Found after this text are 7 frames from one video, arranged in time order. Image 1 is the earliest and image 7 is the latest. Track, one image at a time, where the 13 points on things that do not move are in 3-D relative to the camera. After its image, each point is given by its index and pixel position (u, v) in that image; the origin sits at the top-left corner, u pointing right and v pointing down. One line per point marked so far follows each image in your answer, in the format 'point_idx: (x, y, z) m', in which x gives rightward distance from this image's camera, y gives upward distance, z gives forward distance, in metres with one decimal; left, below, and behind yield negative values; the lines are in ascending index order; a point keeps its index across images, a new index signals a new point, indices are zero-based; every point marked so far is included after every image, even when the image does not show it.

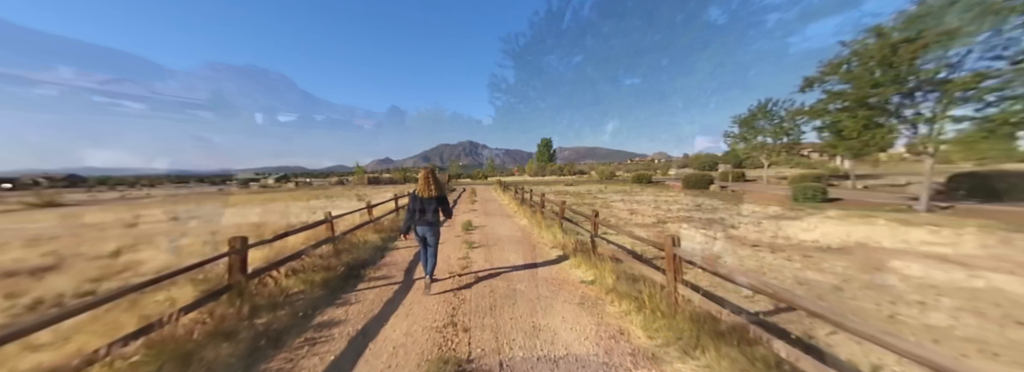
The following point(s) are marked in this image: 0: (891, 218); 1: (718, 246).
0: (+15.6, -1.3, +10.9) m
1: (+6.6, -1.9, +8.5) m
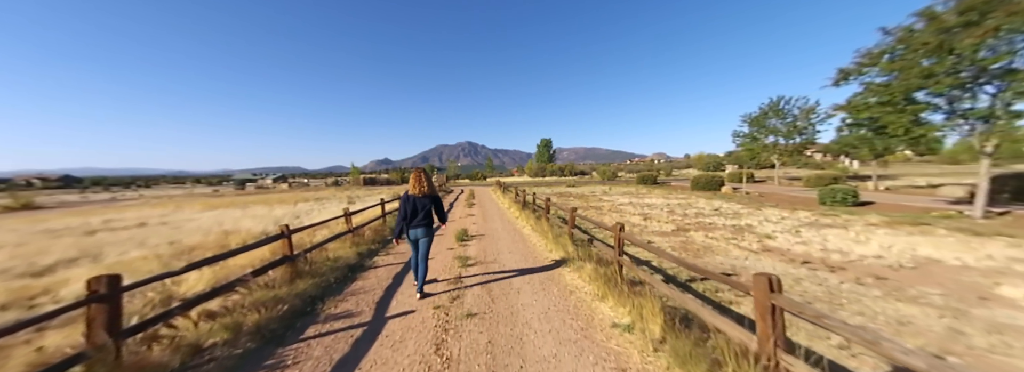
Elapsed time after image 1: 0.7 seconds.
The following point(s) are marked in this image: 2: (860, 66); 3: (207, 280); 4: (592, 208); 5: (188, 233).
0: (+15.7, -1.5, +9.5) m
1: (+6.7, -2.1, +7.1) m
2: (+16.3, +5.6, +12.5) m
3: (-7.1, -2.2, +6.2) m
4: (+5.4, -1.5, +18.1) m
5: (-14.8, -2.1, +12.1) m
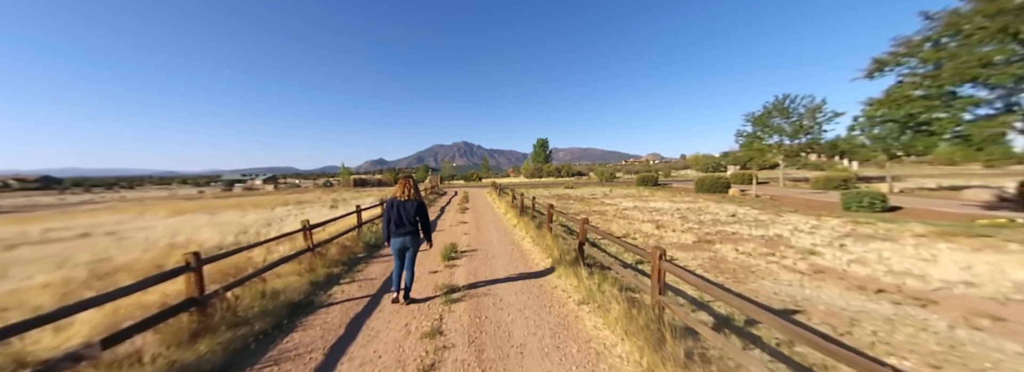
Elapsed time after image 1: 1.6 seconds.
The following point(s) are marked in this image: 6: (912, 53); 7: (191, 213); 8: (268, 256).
0: (+15.6, -1.6, +8.2) m
1: (+6.7, -2.2, +5.6) m
2: (+16.1, +5.5, +11.2) m
3: (-7.1, -2.4, +4.5) m
4: (+5.2, -1.7, +16.7) m
5: (-14.9, -2.3, +10.4) m
6: (+16.4, +5.4, +10.9) m
7: (-21.8, -1.8, +18.1) m
8: (-6.8, -2.0, +7.4) m
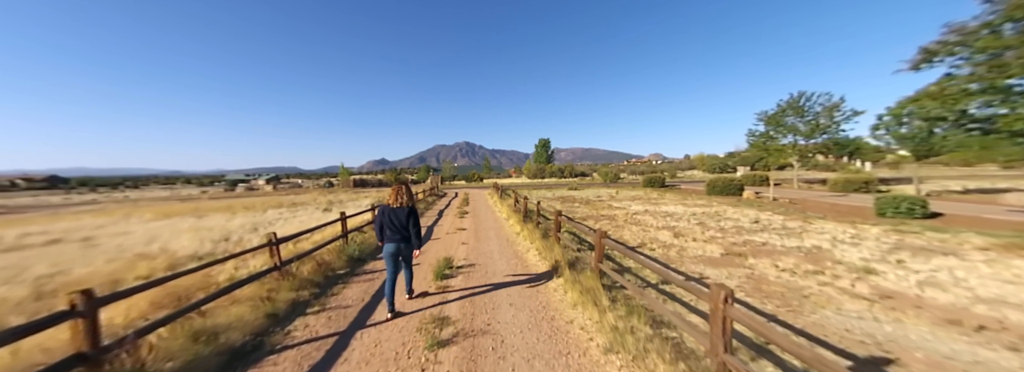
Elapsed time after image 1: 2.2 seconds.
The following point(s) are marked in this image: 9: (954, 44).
0: (+15.7, -1.8, +7.0) m
1: (+6.7, -2.4, +4.5) m
2: (+16.3, +5.3, +10.0) m
3: (-7.1, -2.5, +3.5) m
4: (+5.4, -1.9, +15.5) m
5: (-14.8, -2.4, +9.4) m
6: (+16.5, +5.3, +9.7) m
7: (-21.6, -1.9, +17.2) m
8: (-6.7, -2.1, +6.4) m
9: (+16.3, +5.3, +9.8) m
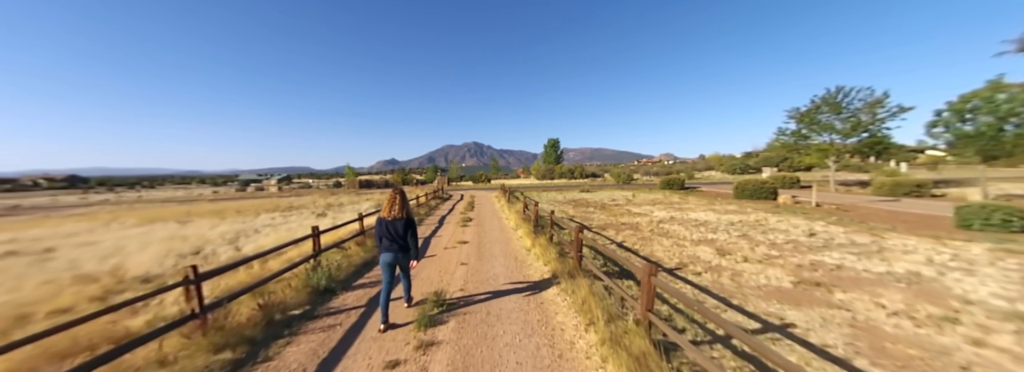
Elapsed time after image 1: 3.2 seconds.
0: (+15.9, -2.1, +4.8) m
1: (+6.9, -2.6, +2.6) m
2: (+16.6, +5.0, +7.7) m
3: (-6.9, -2.7, +2.0) m
4: (+5.9, -2.1, +13.6) m
5: (-14.5, -2.6, +8.1) m
6: (+16.8, +5.0, +7.4) m
7: (-21.1, -2.1, +16.1) m
8: (-6.5, -2.3, +4.9) m
9: (+16.6, +5.0, +7.6) m
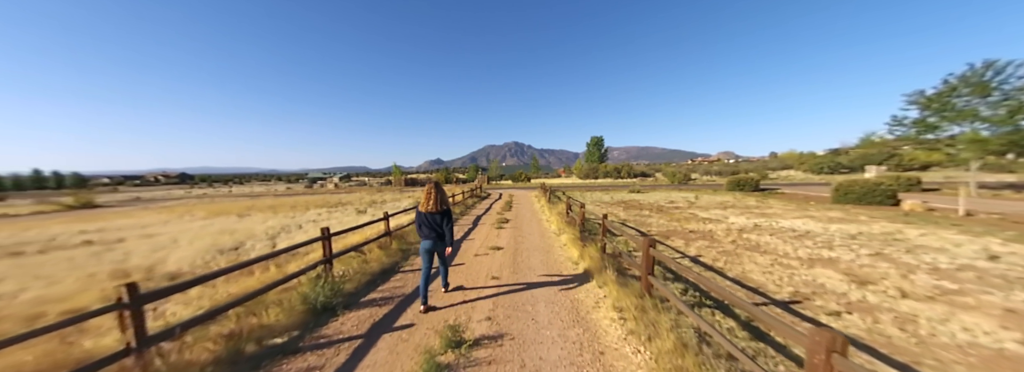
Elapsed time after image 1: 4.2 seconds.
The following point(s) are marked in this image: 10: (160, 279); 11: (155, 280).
0: (+16.3, -2.2, +0.8) m
1: (+7.0, -2.6, -0.1) m
2: (+17.5, +4.9, +3.6) m
3: (-6.7, -2.6, +1.4) m
4: (+7.7, -2.1, +11.0) m
5: (-13.3, -2.4, +8.5) m
6: (+17.7, +4.9, +3.3) m
7: (-18.6, -1.8, +17.4) m
8: (-5.9, -2.2, +4.2) m
9: (+17.5, +4.9, +3.4) m
10: (-8.9, -2.4, +6.7) m
11: (-8.9, -2.4, +6.6) m
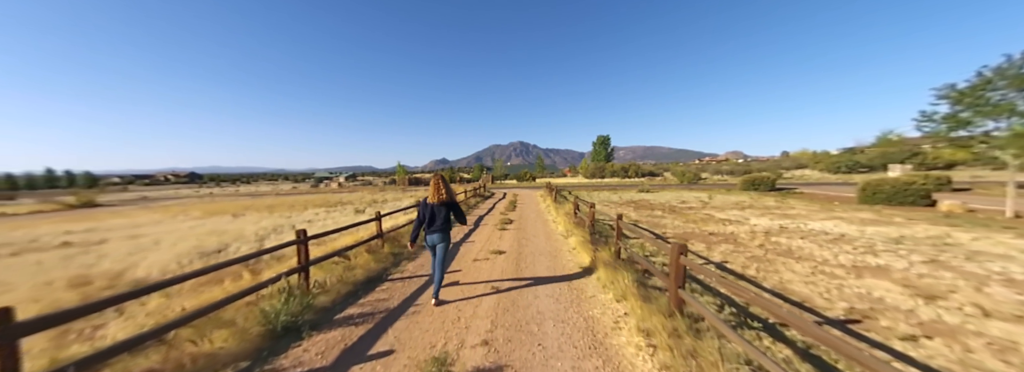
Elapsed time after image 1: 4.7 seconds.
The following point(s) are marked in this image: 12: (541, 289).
0: (+16.3, -2.1, -0.3) m
1: (+7.0, -2.6, -1.0) m
2: (+17.5, +5.0, +2.4) m
3: (-6.8, -2.5, +0.6) m
4: (+7.8, -2.0, +10.0) m
5: (-13.2, -2.3, +7.9) m
6: (+17.7, +5.0, +2.1) m
7: (-18.4, -1.7, +16.9) m
8: (-5.9, -2.1, +3.5) m
9: (+17.5, +5.0, +2.3) m
10: (-8.8, -2.3, +6.1) m
11: (-8.8, -2.3, +5.9) m
12: (+0.7, -2.2, +5.6) m
